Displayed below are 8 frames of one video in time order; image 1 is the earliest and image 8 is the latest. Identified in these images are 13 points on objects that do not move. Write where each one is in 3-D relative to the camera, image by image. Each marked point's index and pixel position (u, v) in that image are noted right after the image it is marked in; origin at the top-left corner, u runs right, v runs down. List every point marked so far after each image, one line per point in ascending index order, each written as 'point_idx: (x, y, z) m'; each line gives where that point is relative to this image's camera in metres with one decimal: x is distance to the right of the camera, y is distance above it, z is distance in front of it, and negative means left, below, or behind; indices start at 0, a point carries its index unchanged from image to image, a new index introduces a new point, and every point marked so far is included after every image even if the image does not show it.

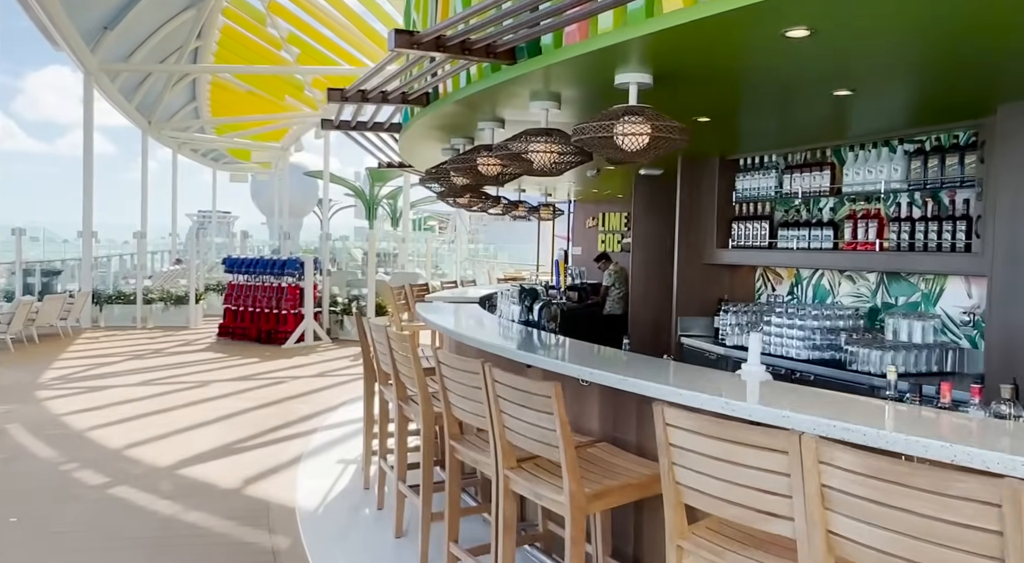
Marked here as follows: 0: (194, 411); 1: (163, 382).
0: (-3.1, -1.3, +6.3) m
1: (-4.1, -1.1, +7.5) m
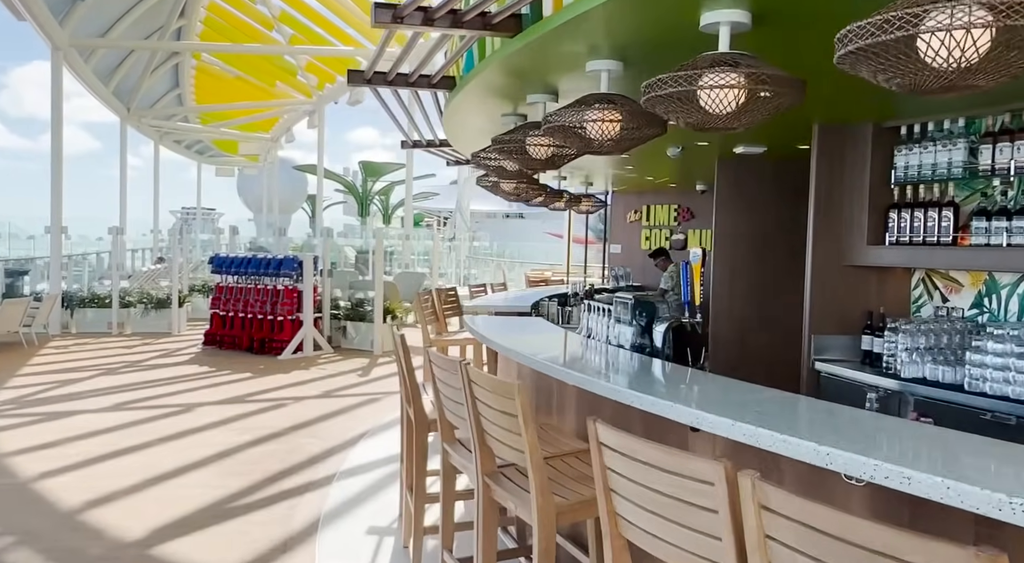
0: (-2.6, -1.3, +5.0) m
1: (-3.6, -1.2, +6.2) m
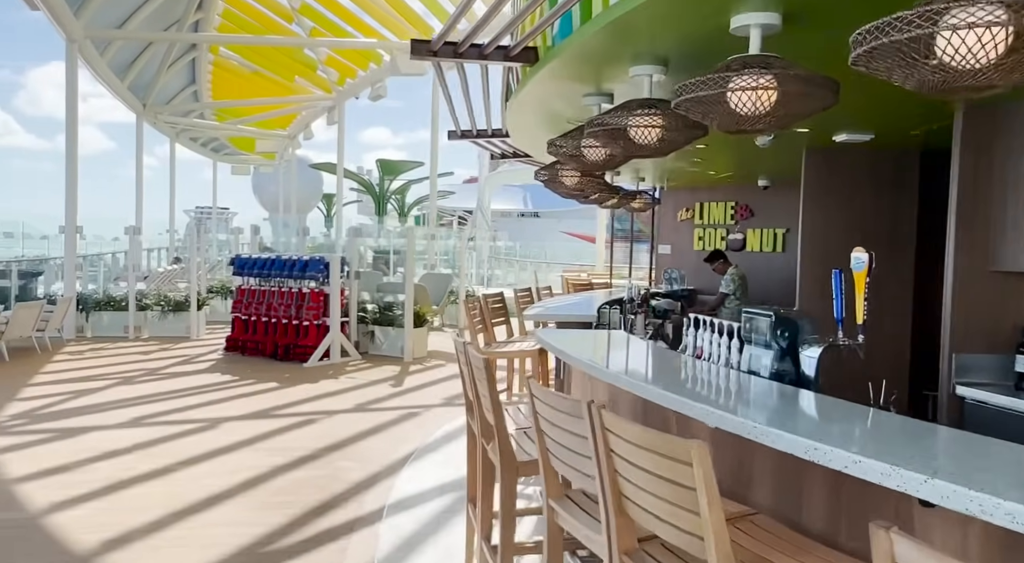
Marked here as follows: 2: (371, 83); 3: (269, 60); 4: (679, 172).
0: (-2.2, -1.3, +4.5) m
1: (-3.1, -1.2, +5.7) m
2: (-3.2, +4.4, +14.4) m
3: (-5.7, +5.2, +15.3) m
4: (+1.8, +1.2, +7.1) m
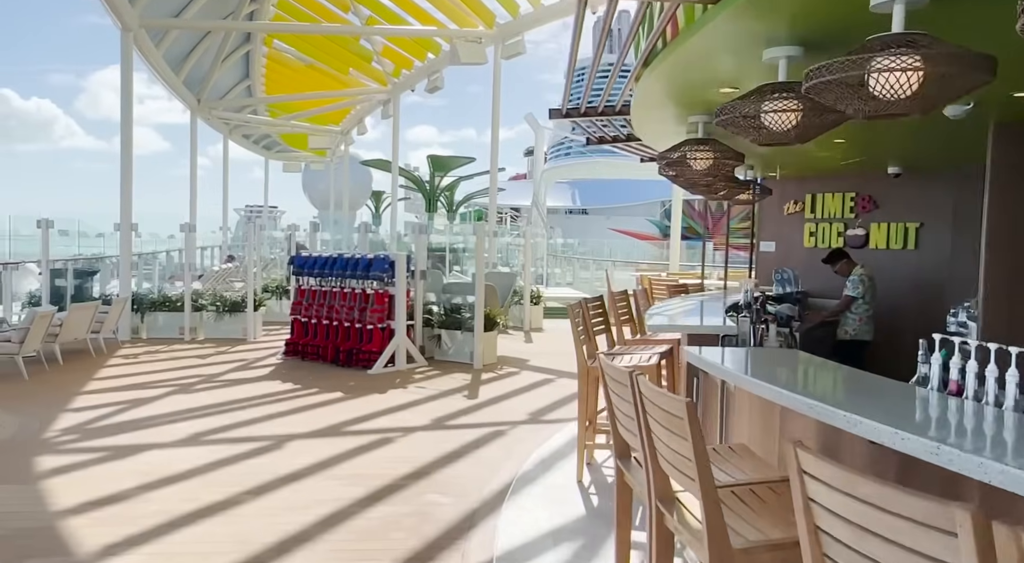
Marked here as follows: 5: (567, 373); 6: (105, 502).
0: (-1.4, -1.4, +3.9) m
1: (-2.3, -1.2, +5.1) m
2: (-1.8, +4.4, +13.8) m
3: (-4.3, +5.3, +14.8) m
4: (+2.7, +1.2, +6.2) m
5: (+0.7, -1.1, +7.8) m
6: (-2.5, -1.3, +3.9) m
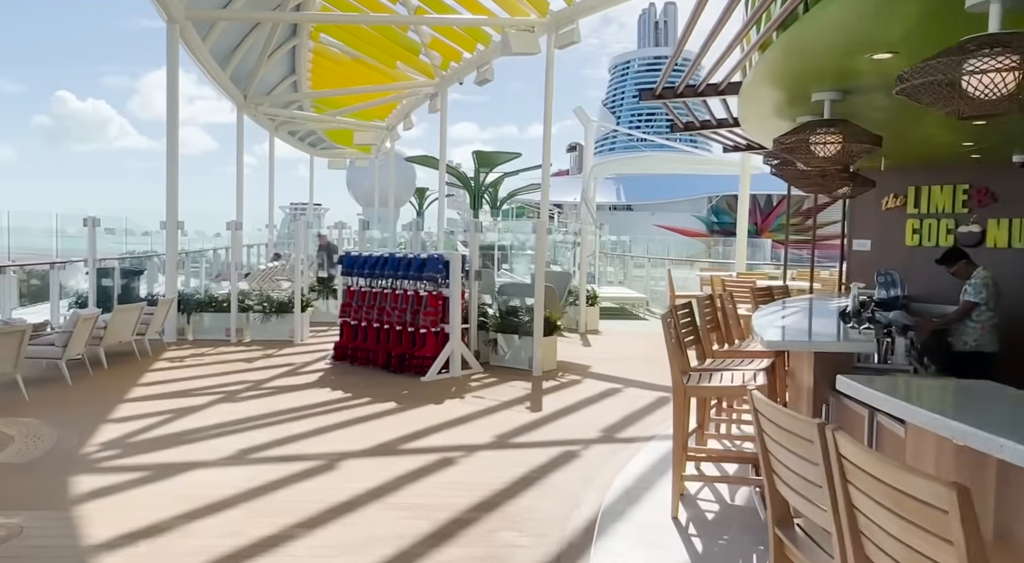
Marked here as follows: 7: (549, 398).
0: (-1.0, -1.4, +3.4) m
1: (-1.8, -1.2, +4.7) m
2: (-0.7, +4.5, +13.3) m
3: (-3.2, +5.3, +14.4) m
4: (+3.3, +1.2, +5.4) m
5: (+1.4, -1.1, +7.2) m
6: (-2.0, -1.4, +3.5) m
7: (+0.4, -1.2, +6.5) m
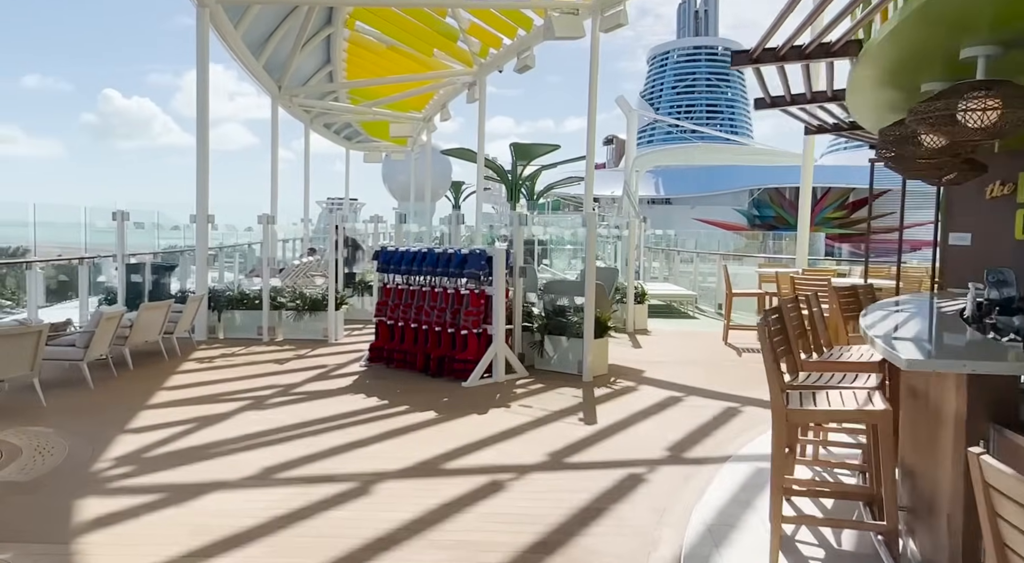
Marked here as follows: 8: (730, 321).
0: (-0.7, -1.4, +2.9) m
1: (-1.4, -1.2, +4.2) m
2: (+0.1, +4.5, +12.7) m
3: (-2.3, +5.4, +13.9) m
4: (+3.7, +1.2, +4.7) m
5: (+1.9, -1.1, +6.6) m
6: (-1.7, -1.4, +3.0) m
7: (+0.8, -1.2, +5.8) m
8: (+3.2, -0.6, +9.5) m
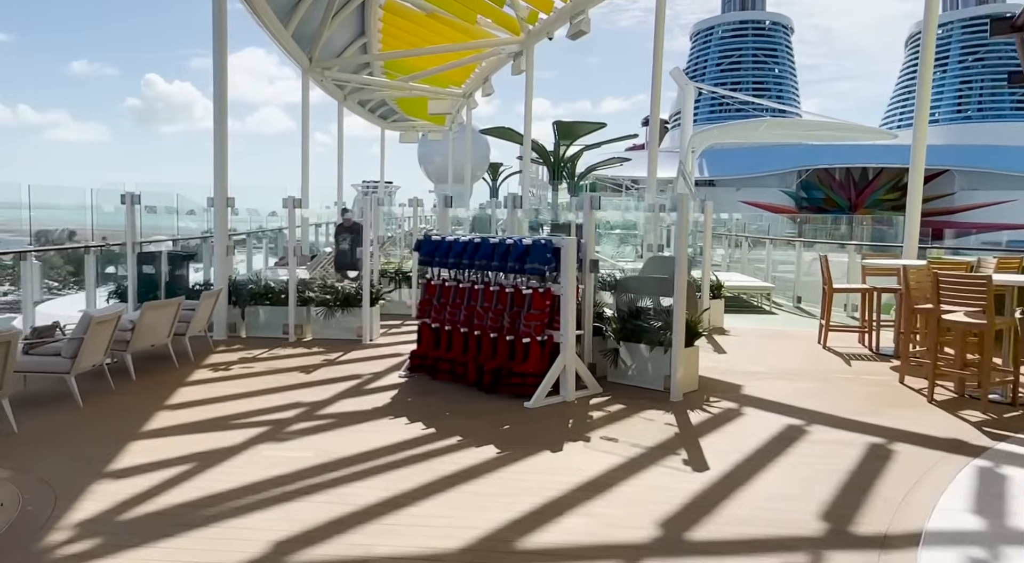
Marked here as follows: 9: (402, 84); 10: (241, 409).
0: (-0.3, -1.5, +1.7) m
1: (-0.9, -1.3, +3.1) m
2: (+1.0, +4.7, +11.3) m
3: (-1.3, +5.6, +12.6) m
4: (+4.2, +1.1, +3.2) m
5: (+2.5, -1.1, +5.2) m
6: (-1.3, -1.4, +1.8) m
7: (+1.4, -1.2, +4.6) m
8: (+4.0, -0.5, +8.0) m
9: (-2.5, +4.5, +14.7) m
10: (-2.2, -1.0, +5.3) m
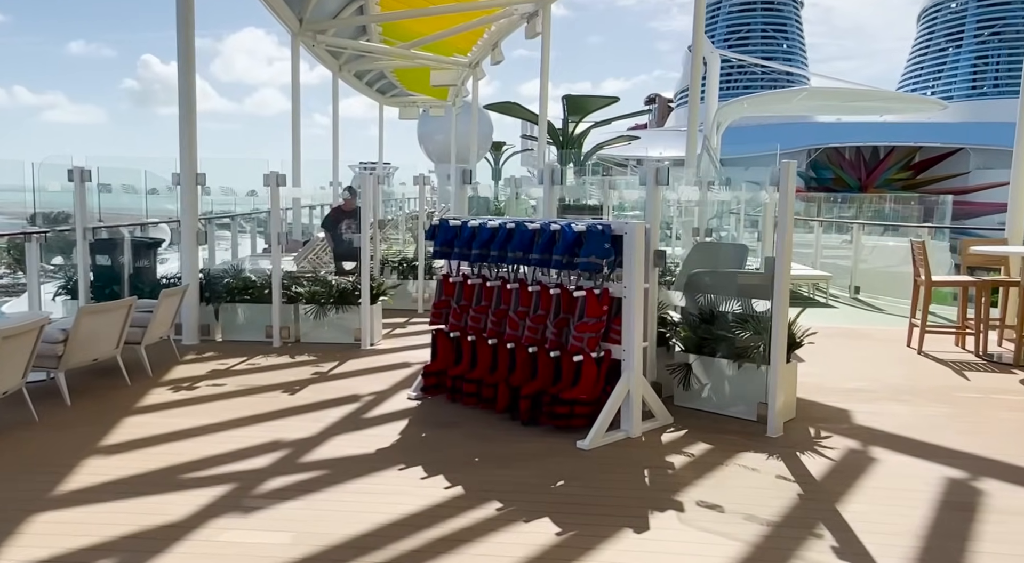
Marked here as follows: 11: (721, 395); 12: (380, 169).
0: (0.0, -1.6, +0.3) m
1: (-0.6, -1.3, +1.7) m
2: (+1.3, +4.9, +9.8) m
3: (-1.0, +5.8, +11.1) m
4: (+4.5, +1.1, +1.8) m
5: (+2.8, -1.1, +3.9) m
6: (-1.0, -1.5, +0.5) m
7: (+1.7, -1.2, +3.2) m
8: (+4.3, -0.4, +6.7) m
9: (-2.2, +4.8, +13.2) m
10: (-1.9, -1.0, +4.0) m
11: (+1.5, -0.8, +4.6) m
12: (-3.8, +3.3, +18.5) m
